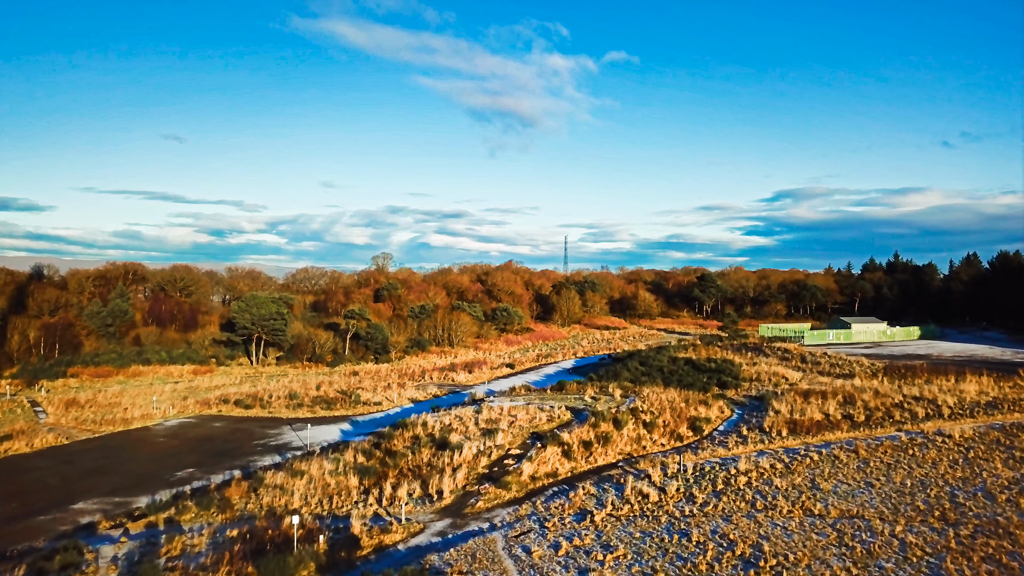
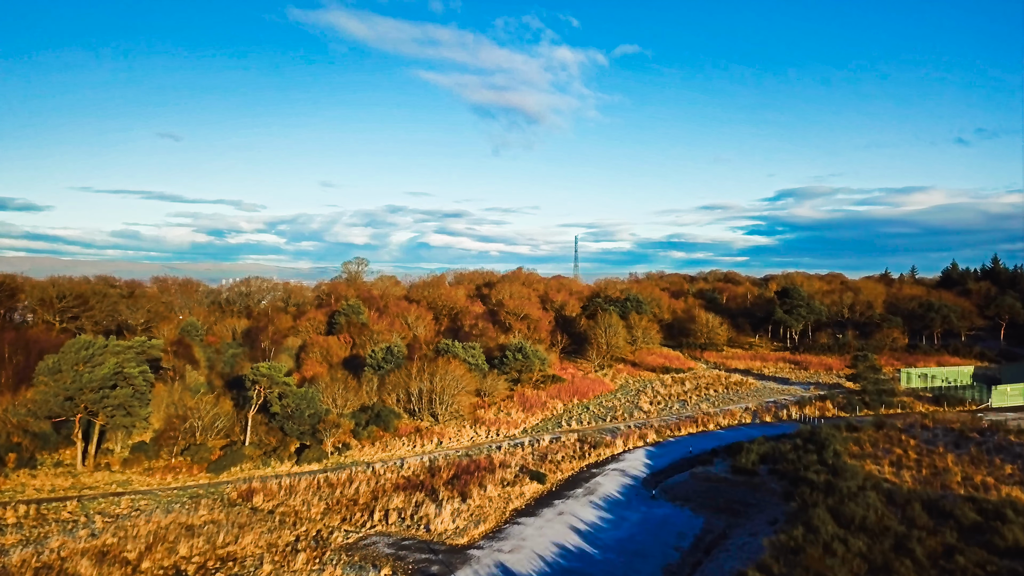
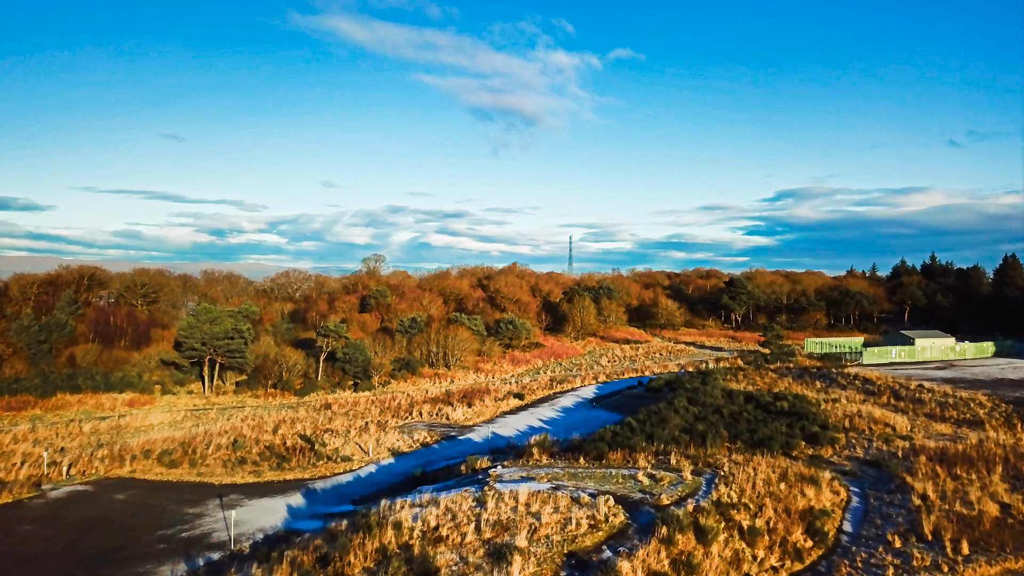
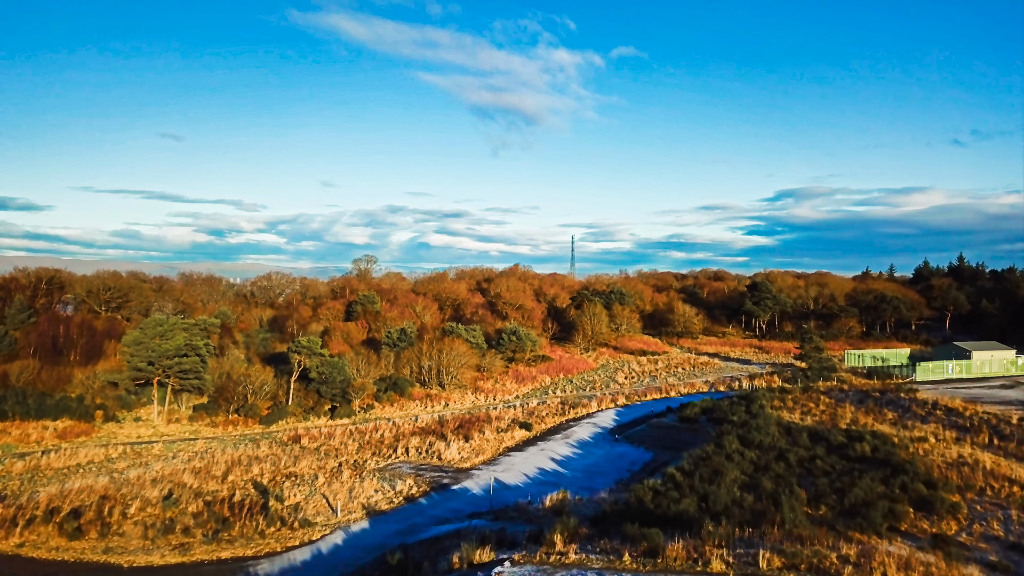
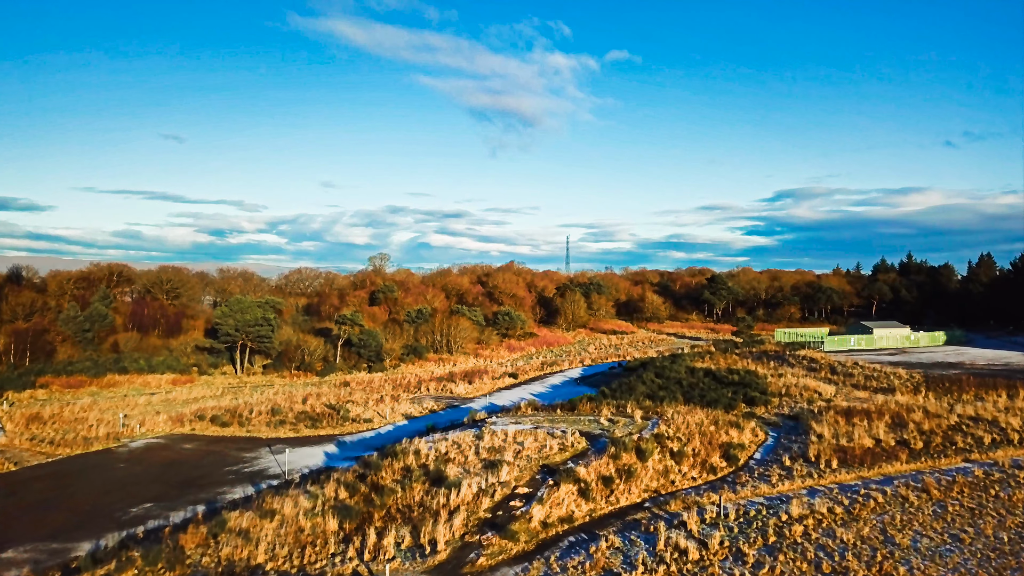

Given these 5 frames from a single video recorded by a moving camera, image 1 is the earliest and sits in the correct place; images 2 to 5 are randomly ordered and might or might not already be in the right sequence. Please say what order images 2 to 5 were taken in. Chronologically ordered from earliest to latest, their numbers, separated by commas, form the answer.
5, 3, 4, 2
